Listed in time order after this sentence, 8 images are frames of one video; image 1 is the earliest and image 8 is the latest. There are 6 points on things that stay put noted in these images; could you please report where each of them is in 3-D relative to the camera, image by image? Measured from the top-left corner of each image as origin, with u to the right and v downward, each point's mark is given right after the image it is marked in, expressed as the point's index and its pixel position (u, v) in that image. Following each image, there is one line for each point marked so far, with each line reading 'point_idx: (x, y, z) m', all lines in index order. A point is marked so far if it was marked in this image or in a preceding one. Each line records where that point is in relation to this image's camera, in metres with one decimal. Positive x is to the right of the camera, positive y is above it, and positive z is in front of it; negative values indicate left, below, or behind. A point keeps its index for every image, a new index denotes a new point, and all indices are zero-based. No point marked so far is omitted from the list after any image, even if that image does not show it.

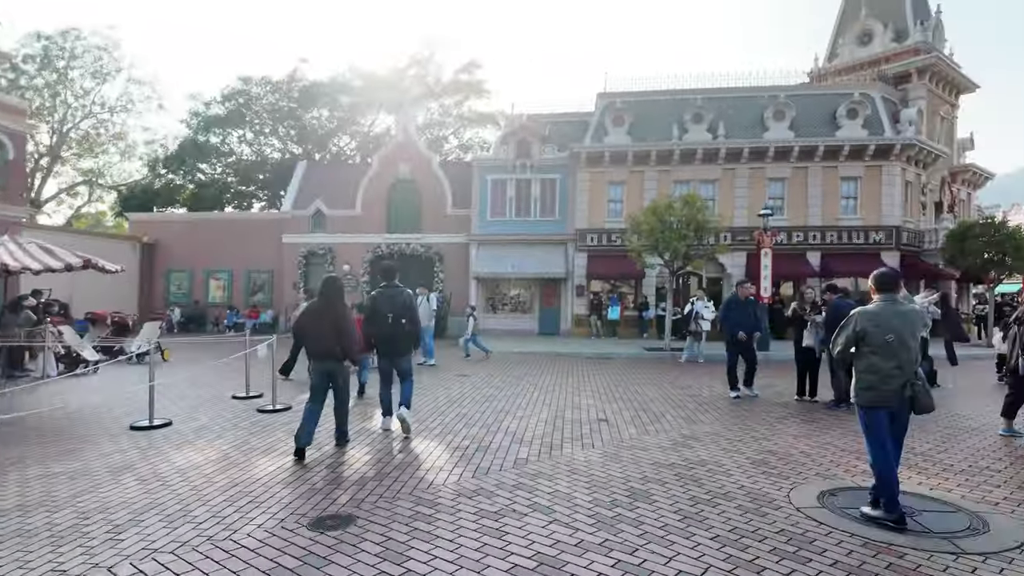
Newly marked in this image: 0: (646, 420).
0: (+1.6, -1.9, +8.5) m
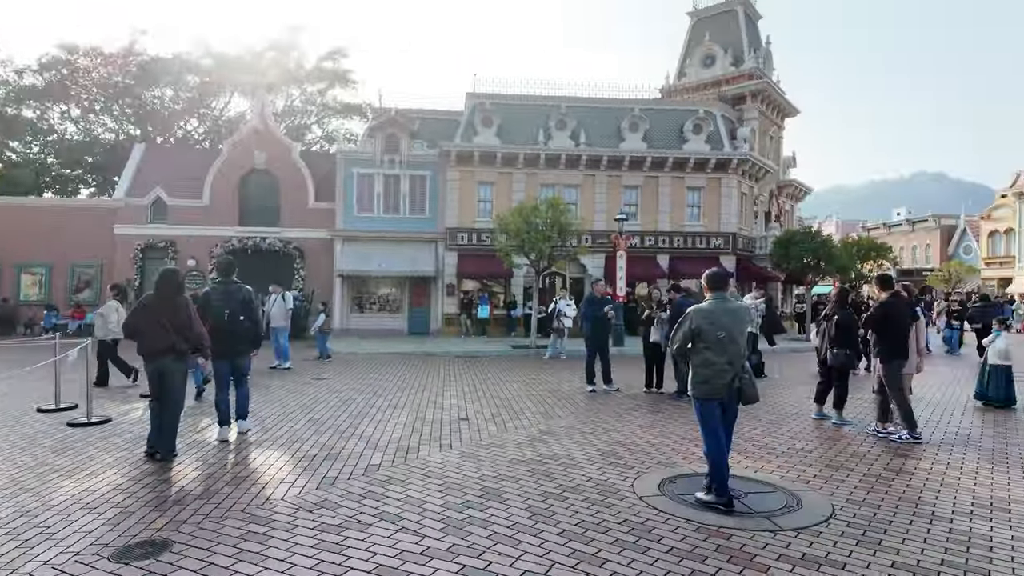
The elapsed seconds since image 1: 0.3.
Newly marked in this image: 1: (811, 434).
0: (-0.1, -1.8, +8.5) m
1: (+3.8, -1.8, +7.6) m
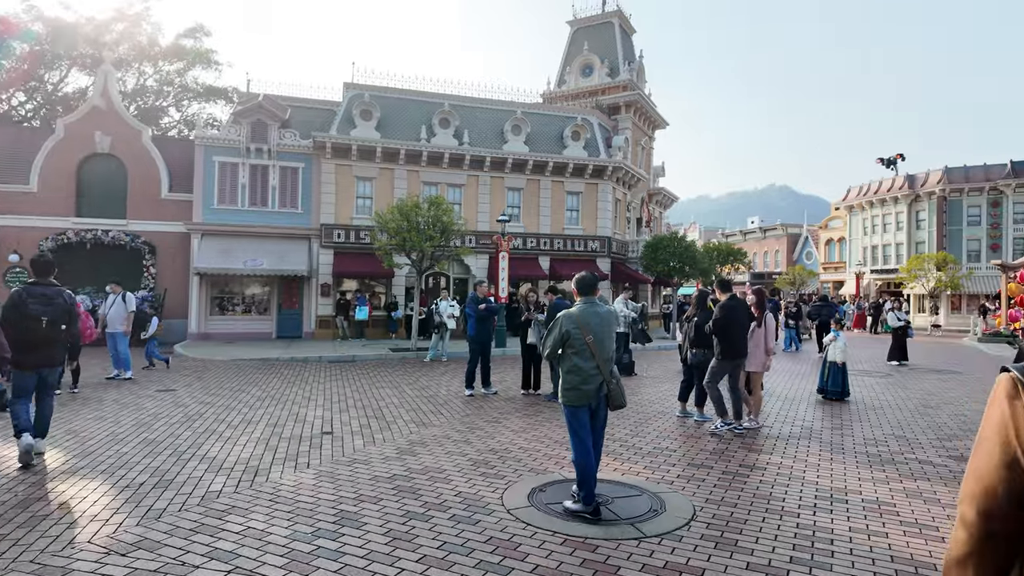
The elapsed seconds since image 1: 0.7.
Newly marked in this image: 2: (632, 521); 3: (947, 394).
0: (-1.9, -1.9, +8.0) m
1: (+2.2, -1.9, +7.8) m
2: (+0.9, -1.8, +4.7) m
3: (+8.2, -2.0, +11.3) m
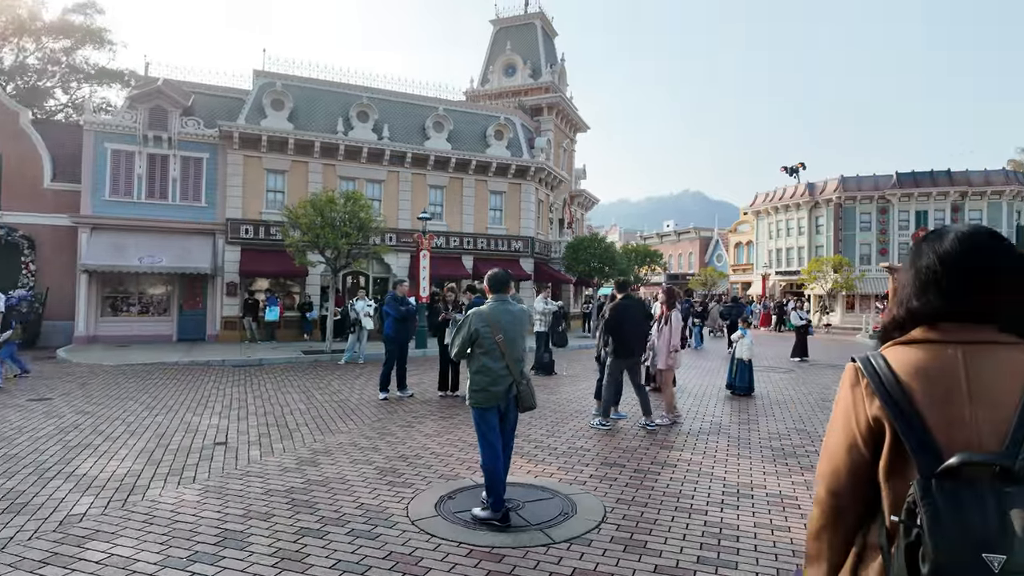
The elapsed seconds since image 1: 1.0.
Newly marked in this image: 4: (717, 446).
0: (-3.0, -1.8, +7.5) m
1: (+1.0, -1.9, +7.8) m
2: (+0.2, -1.8, +4.5) m
3: (+6.6, -2.0, +12.0) m
4: (+2.5, -1.9, +7.2) m
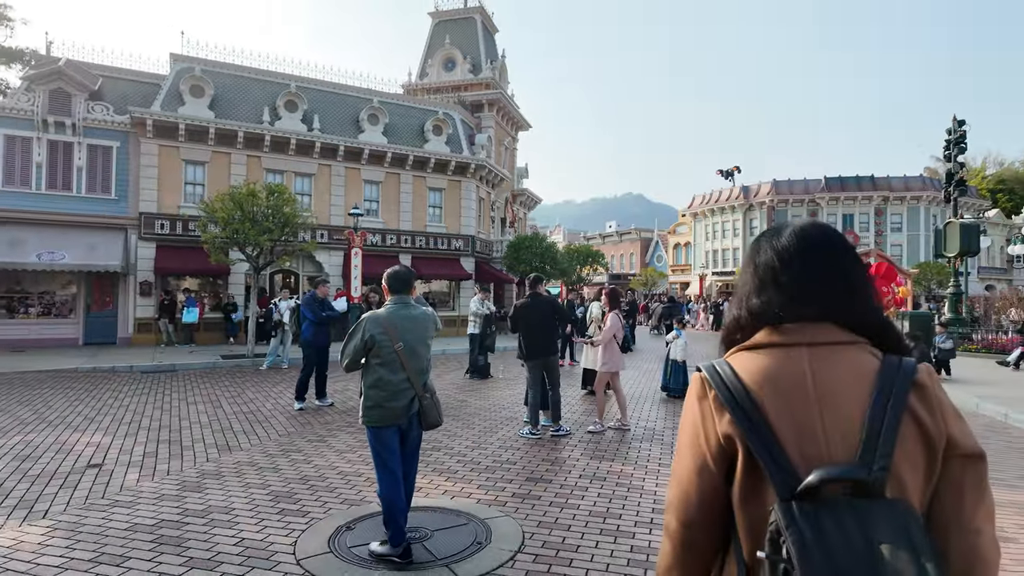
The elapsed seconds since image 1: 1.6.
0: (-3.9, -1.8, +6.6) m
1: (+0.1, -1.9, +7.3) m
2: (-0.4, -1.8, +3.9) m
3: (+5.3, -2.0, +12.0) m
4: (+1.6, -1.9, +6.8) m
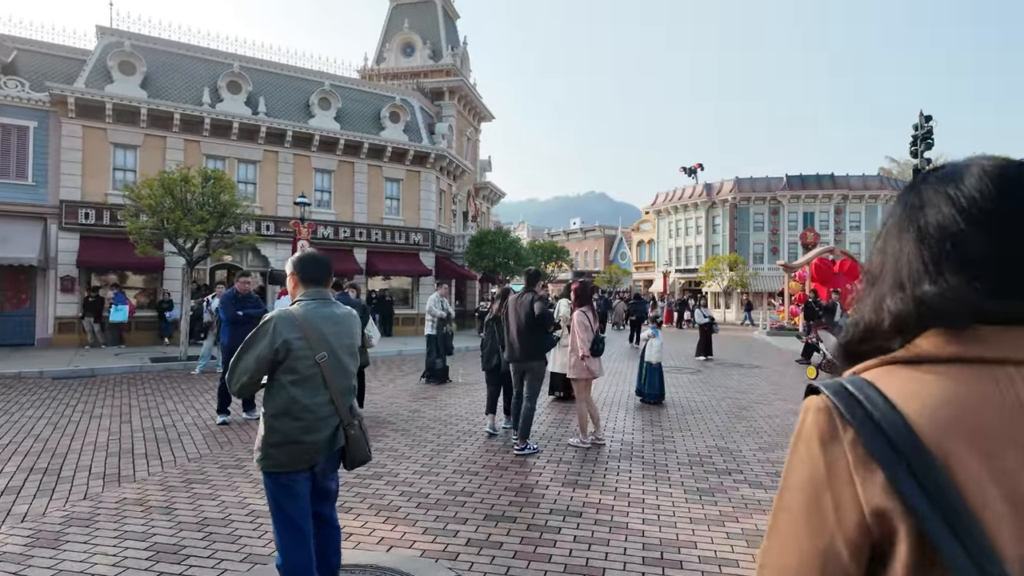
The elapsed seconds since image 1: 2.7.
0: (-4.3, -1.8, +5.3) m
1: (-0.4, -1.8, +6.2) m
2: (-0.6, -1.8, +2.8) m
3: (+4.5, -1.9, +11.2) m
4: (+1.2, -1.8, +5.8) m
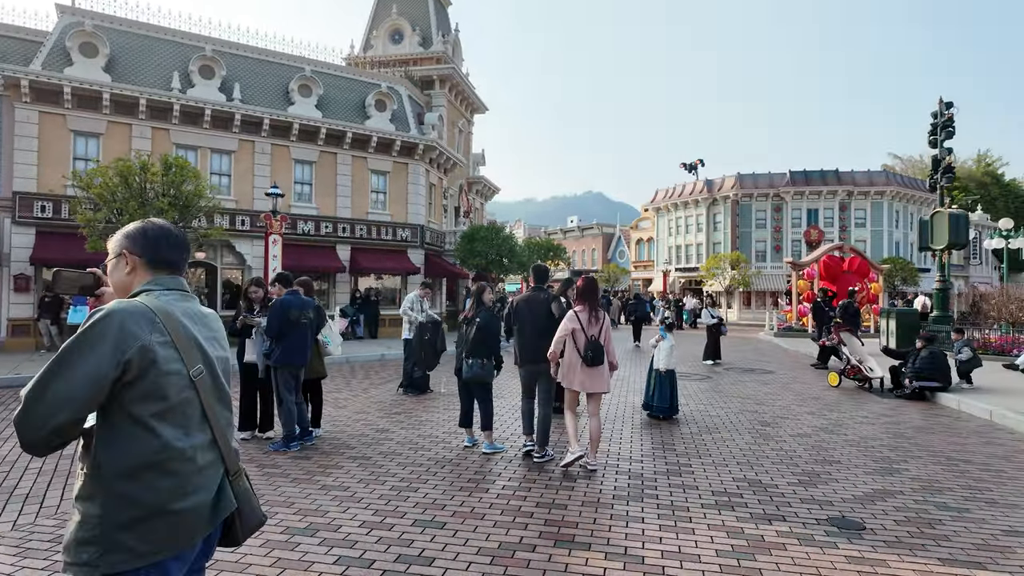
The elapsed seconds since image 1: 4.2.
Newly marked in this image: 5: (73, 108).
0: (-4.4, -1.7, +3.9) m
1: (-0.5, -1.8, +4.9) m
2: (-0.8, -1.7, +1.5) m
3: (+4.3, -1.9, +9.9) m
4: (+1.0, -1.8, +4.5) m
5: (-12.4, +5.1, +16.8) m
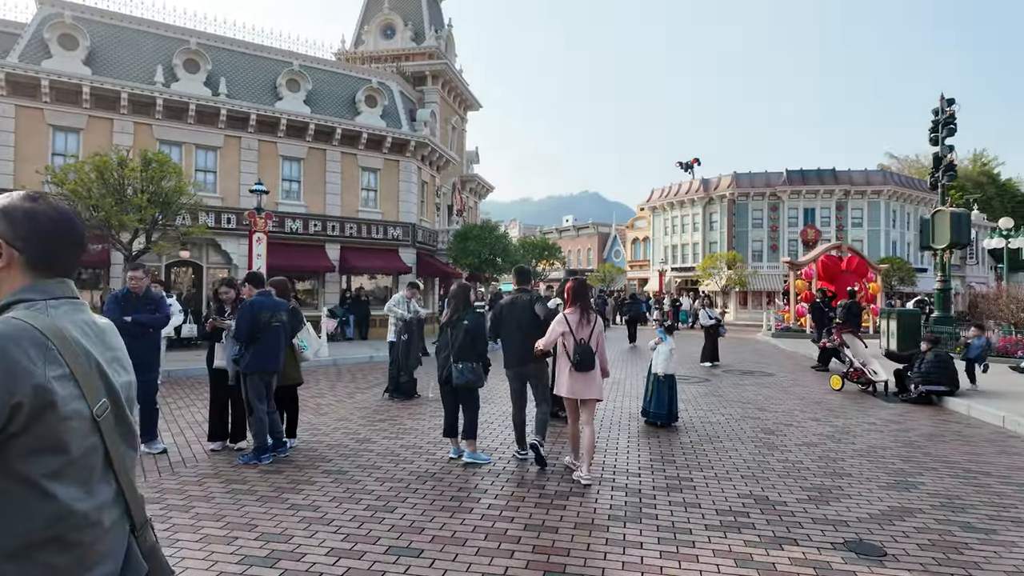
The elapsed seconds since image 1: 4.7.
0: (-4.5, -1.7, +3.5) m
1: (-0.6, -1.8, +4.5) m
2: (-0.9, -1.7, +1.1) m
3: (+4.2, -1.9, +9.5) m
4: (+0.9, -1.8, +4.1) m
5: (-12.6, +5.1, +16.3) m
